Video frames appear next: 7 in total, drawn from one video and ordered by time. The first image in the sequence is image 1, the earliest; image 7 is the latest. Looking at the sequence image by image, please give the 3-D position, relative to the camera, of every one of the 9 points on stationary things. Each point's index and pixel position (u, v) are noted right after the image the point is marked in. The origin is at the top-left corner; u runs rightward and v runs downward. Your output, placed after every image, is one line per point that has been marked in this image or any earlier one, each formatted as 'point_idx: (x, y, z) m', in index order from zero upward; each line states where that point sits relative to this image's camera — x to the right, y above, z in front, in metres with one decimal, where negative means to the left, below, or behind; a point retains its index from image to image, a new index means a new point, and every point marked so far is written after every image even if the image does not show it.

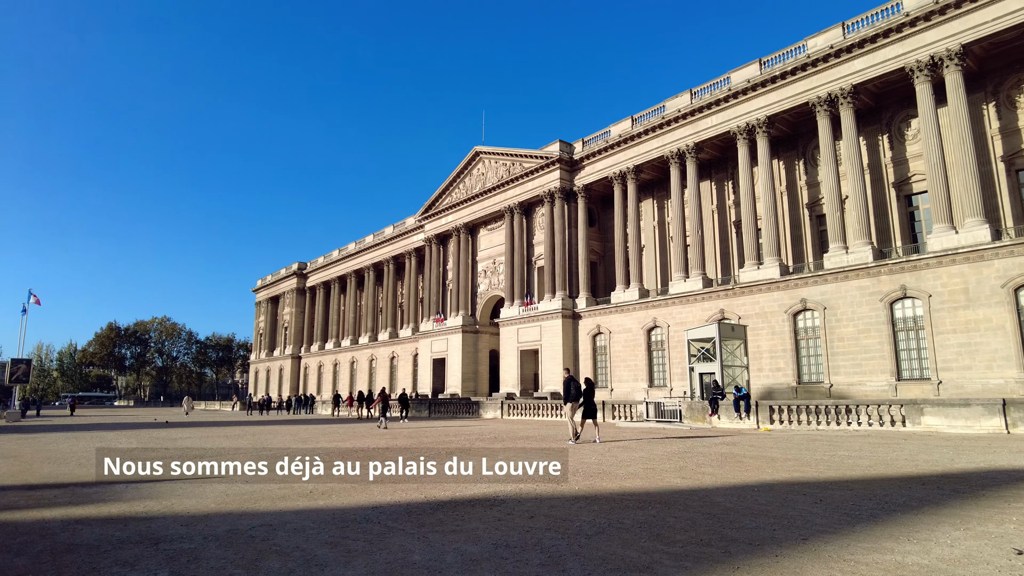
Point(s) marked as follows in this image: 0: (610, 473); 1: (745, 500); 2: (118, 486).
0: (+1.0, -1.9, +6.7) m
1: (+1.8, -1.6, +4.8) m
2: (-4.2, -2.1, +6.9) m
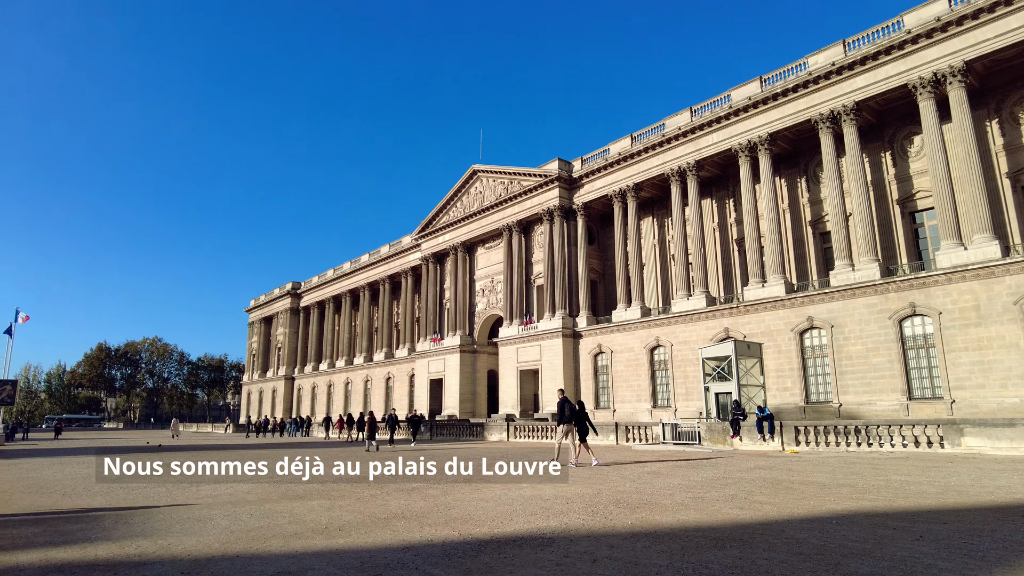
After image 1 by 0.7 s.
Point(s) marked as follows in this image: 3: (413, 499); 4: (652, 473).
0: (+1.4, -2.0, +6.1) m
1: (+2.1, -1.6, +4.2) m
2: (-3.9, -2.2, +6.2) m
3: (-1.0, -2.2, +6.8) m
4: (+1.9, -2.6, +9.0) m
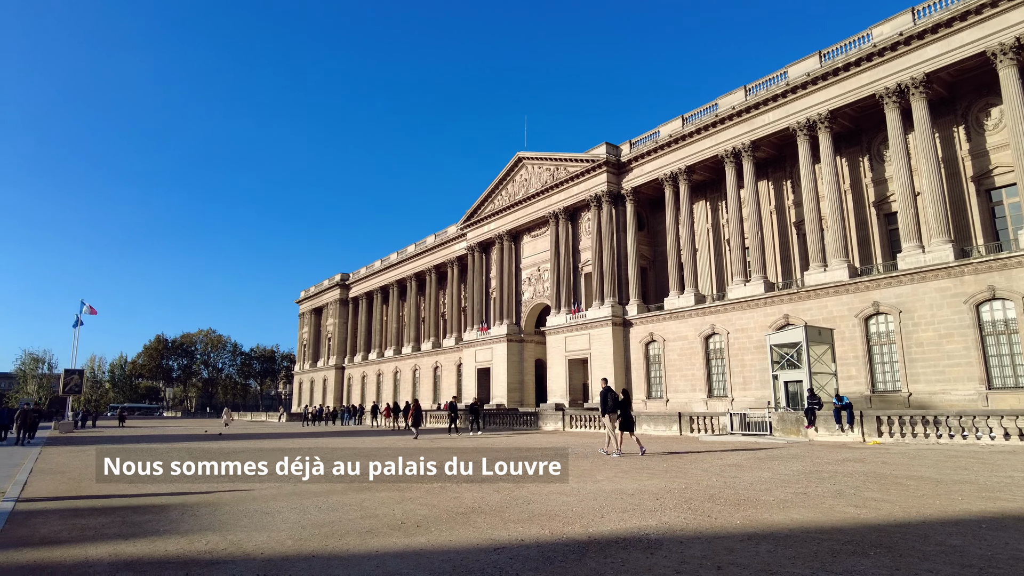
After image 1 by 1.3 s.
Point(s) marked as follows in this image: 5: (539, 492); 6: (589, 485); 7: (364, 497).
0: (+2.1, -1.8, +5.5) m
1: (+2.7, -1.4, +3.6) m
2: (-3.1, -2.1, +6.0) m
3: (-0.2, -2.0, +6.4) m
4: (+2.9, -2.3, +8.4) m
5: (+0.3, -2.0, +6.4) m
6: (+0.8, -2.1, +6.8) m
7: (-1.4, -2.1, +6.4) m
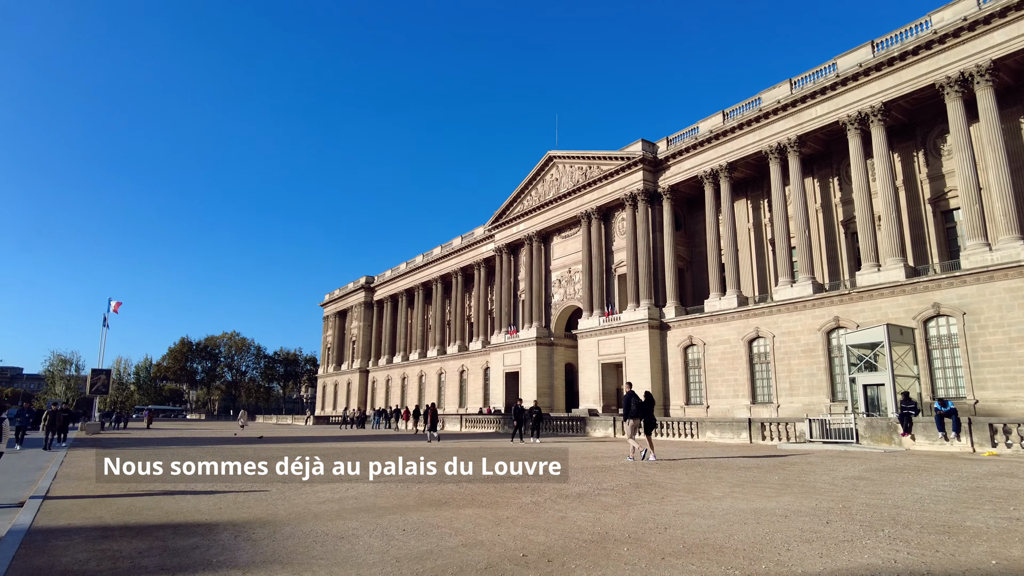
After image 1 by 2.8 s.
0: (+3.0, -1.6, +4.3) m
1: (+3.5, -1.2, +2.4) m
2: (-2.2, -1.9, +4.9) m
3: (+0.7, -1.8, +5.3) m
4: (+3.8, -2.1, +7.1) m
5: (+1.2, -1.8, +5.2) m
6: (+1.8, -1.9, +5.6) m
7: (-0.5, -1.8, +5.3) m
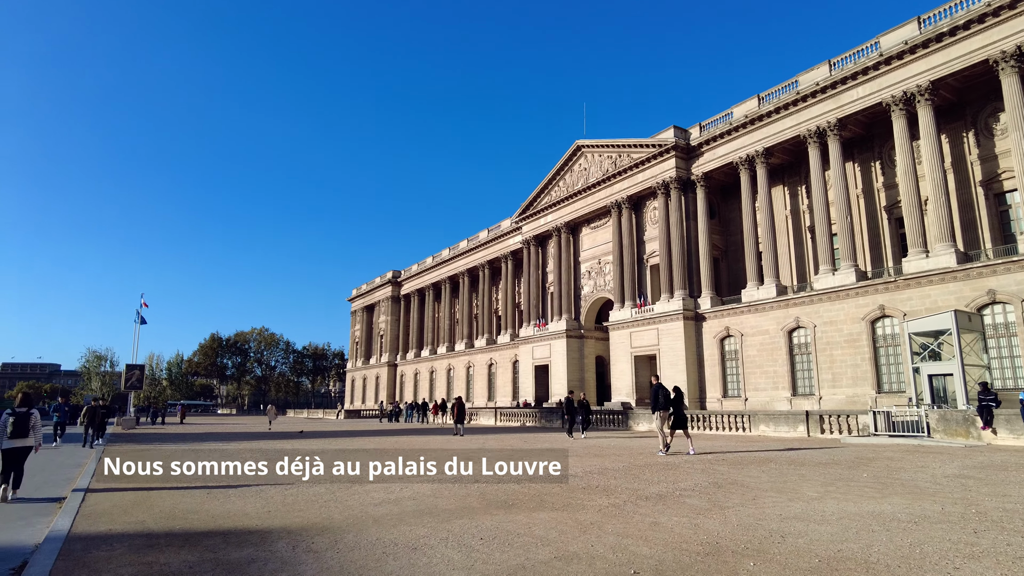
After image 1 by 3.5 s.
0: (+3.5, -1.4, +3.6) m
1: (+4.0, -1.0, +1.7) m
2: (-1.6, -1.7, +4.4) m
3: (+1.3, -1.7, +4.7) m
4: (+4.5, -1.9, +6.4) m
5: (+1.8, -1.6, +4.6) m
6: (+2.4, -1.7, +5.0) m
7: (+0.1, -1.7, +4.7) m
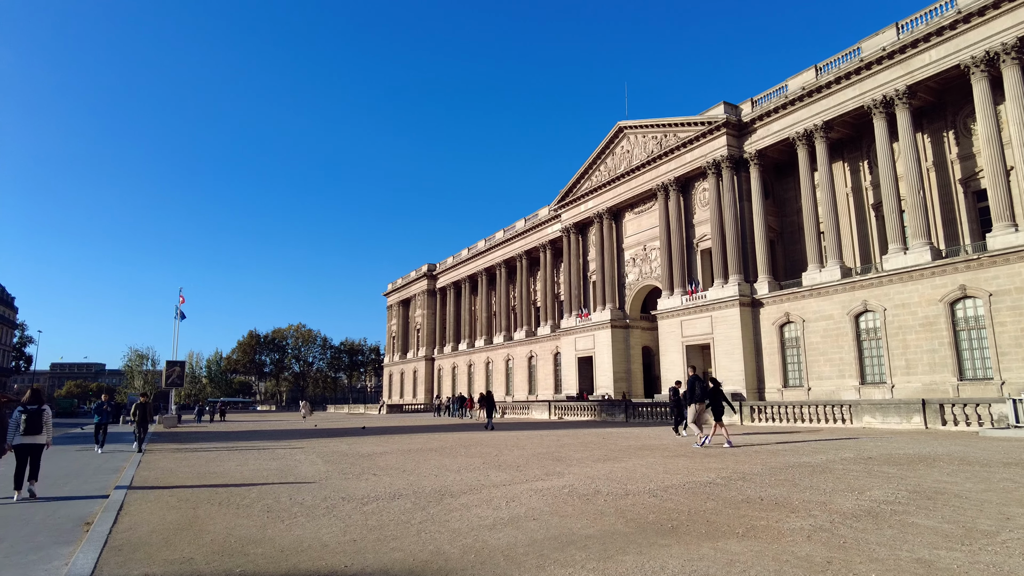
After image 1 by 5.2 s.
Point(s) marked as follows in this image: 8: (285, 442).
0: (+4.4, -1.0, +2.1) m
1: (+4.8, -0.7, +0.1) m
2: (-0.7, -1.4, +3.1) m
3: (+2.3, -1.3, +3.3) m
4: (+5.5, -1.5, +4.8) m
5: (+2.8, -1.3, +3.2) m
6: (+3.3, -1.3, +3.5) m
7: (+1.0, -1.4, +3.4) m
8: (-6.8, -4.5, +19.2) m
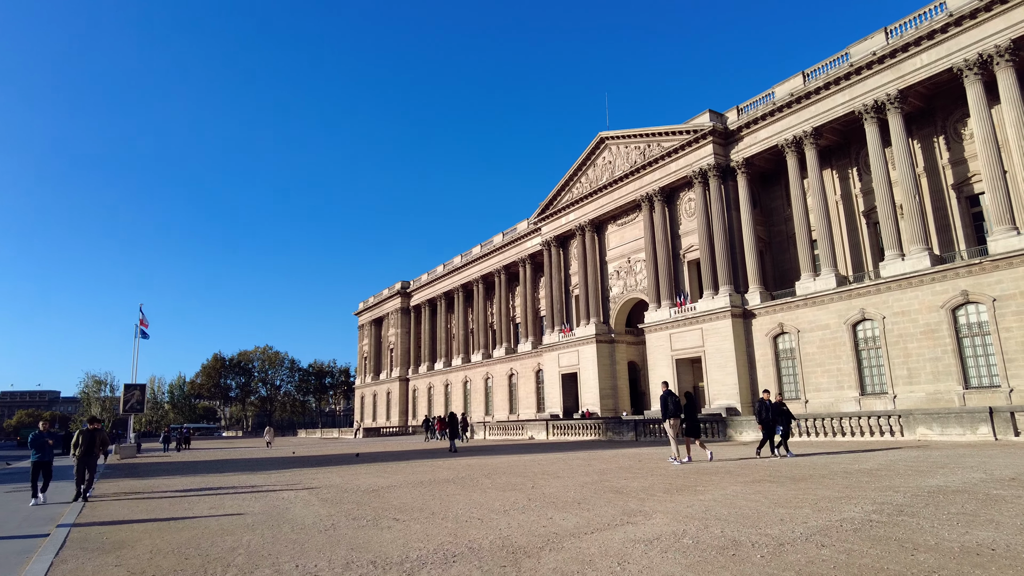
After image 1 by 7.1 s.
0: (+5.2, -0.7, +0.7) m
1: (+5.7, -0.3, -1.2) m
2: (0.0, -1.2, +1.5) m
3: (+3.0, -1.0, +1.8) m
4: (+6.2, -1.2, +3.5) m
5: (+3.5, -1.0, +1.7) m
6: (+4.0, -1.0, +2.1) m
7: (+1.7, -1.1, +1.8) m
8: (-6.8, -4.9, +17.2) m
